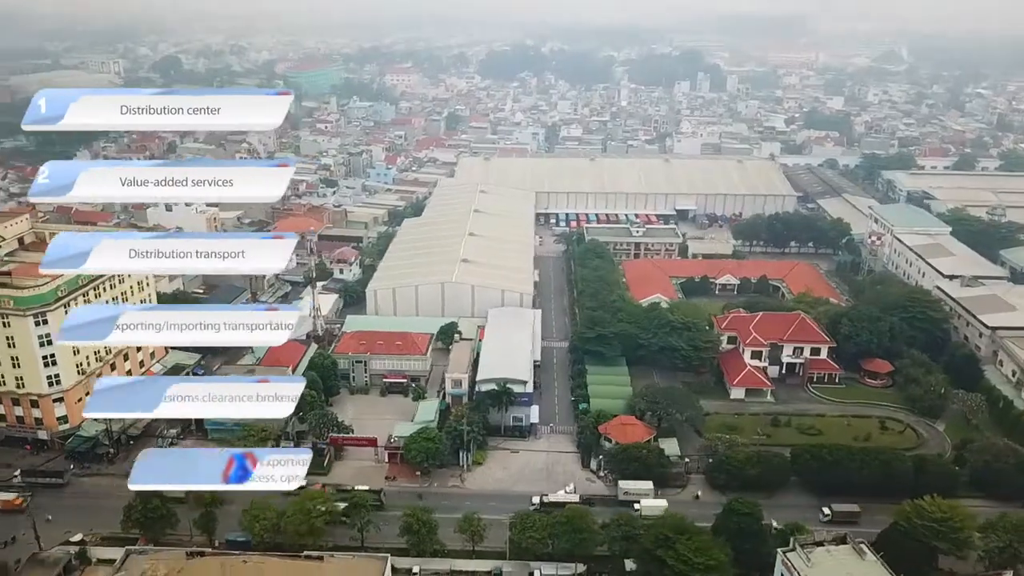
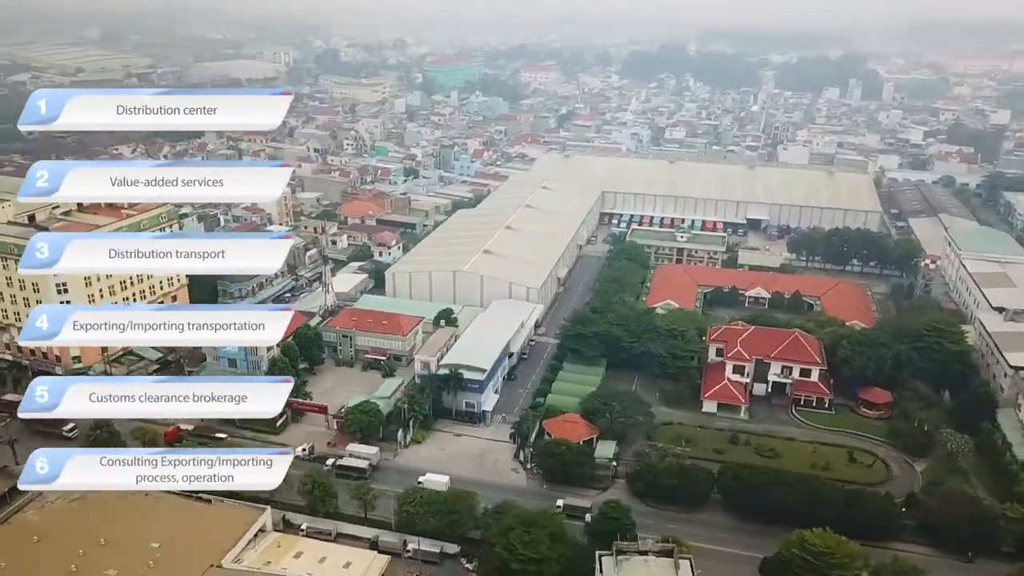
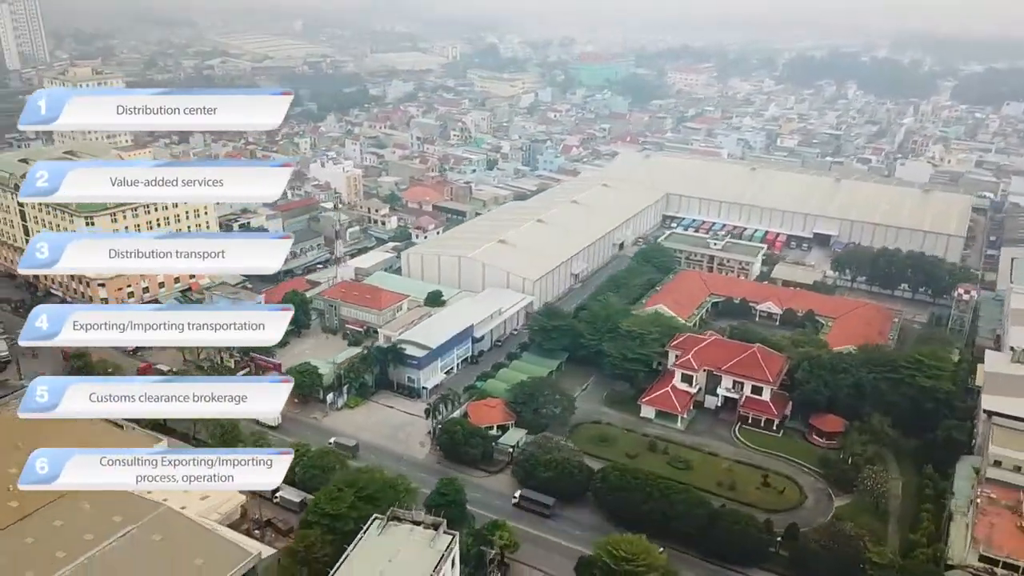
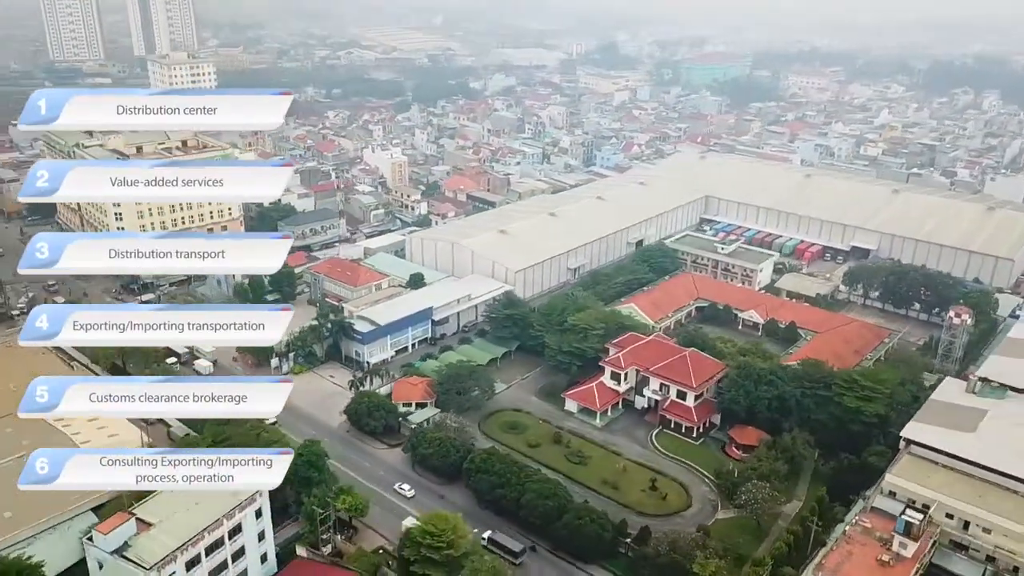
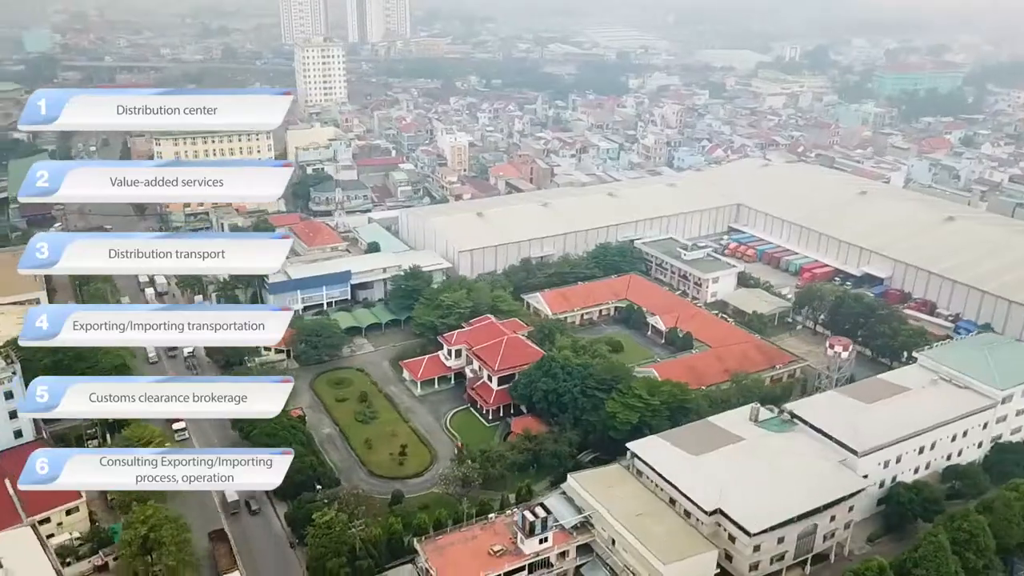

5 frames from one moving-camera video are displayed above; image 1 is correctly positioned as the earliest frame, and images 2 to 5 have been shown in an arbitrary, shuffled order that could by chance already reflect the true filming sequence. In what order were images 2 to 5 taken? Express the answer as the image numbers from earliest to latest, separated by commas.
2, 3, 4, 5
